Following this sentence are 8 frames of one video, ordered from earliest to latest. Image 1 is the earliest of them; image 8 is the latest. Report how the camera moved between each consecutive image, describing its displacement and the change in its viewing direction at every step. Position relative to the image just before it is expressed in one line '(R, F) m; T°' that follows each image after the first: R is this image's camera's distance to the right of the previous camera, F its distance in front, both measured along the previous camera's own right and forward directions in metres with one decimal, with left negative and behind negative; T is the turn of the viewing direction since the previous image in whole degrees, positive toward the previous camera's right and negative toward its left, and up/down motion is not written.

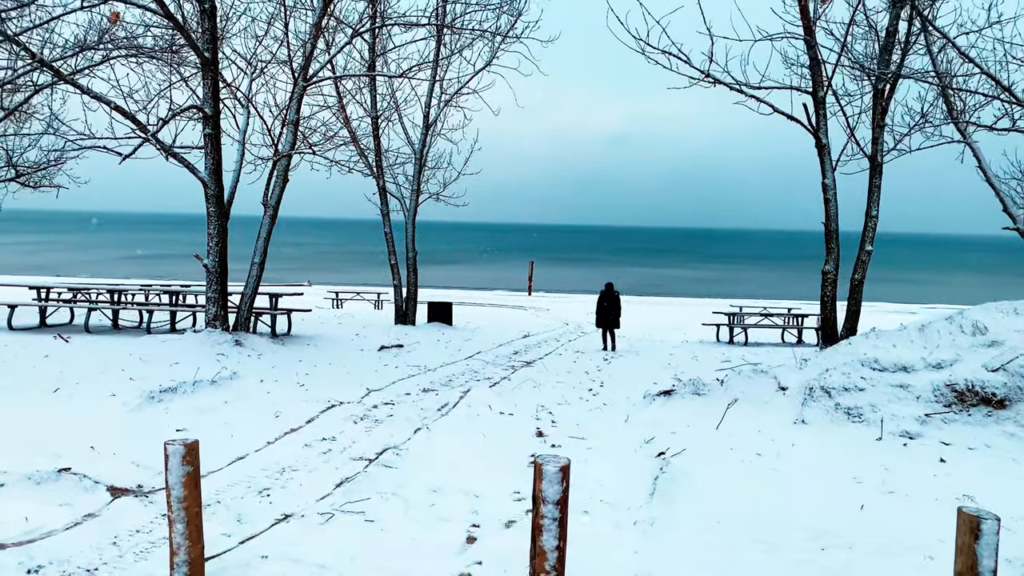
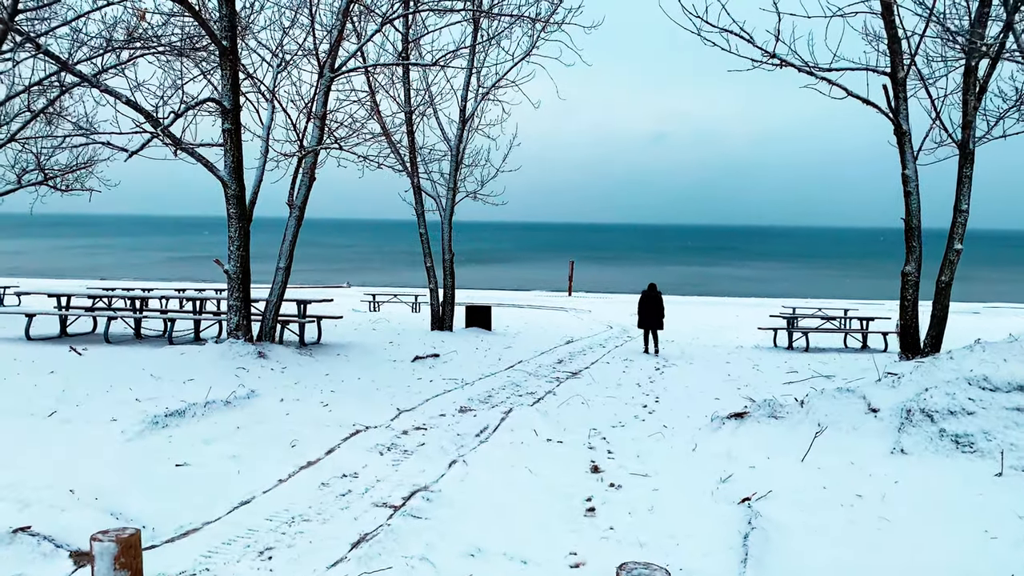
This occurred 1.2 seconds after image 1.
(-0.1, +0.8) m; -3°
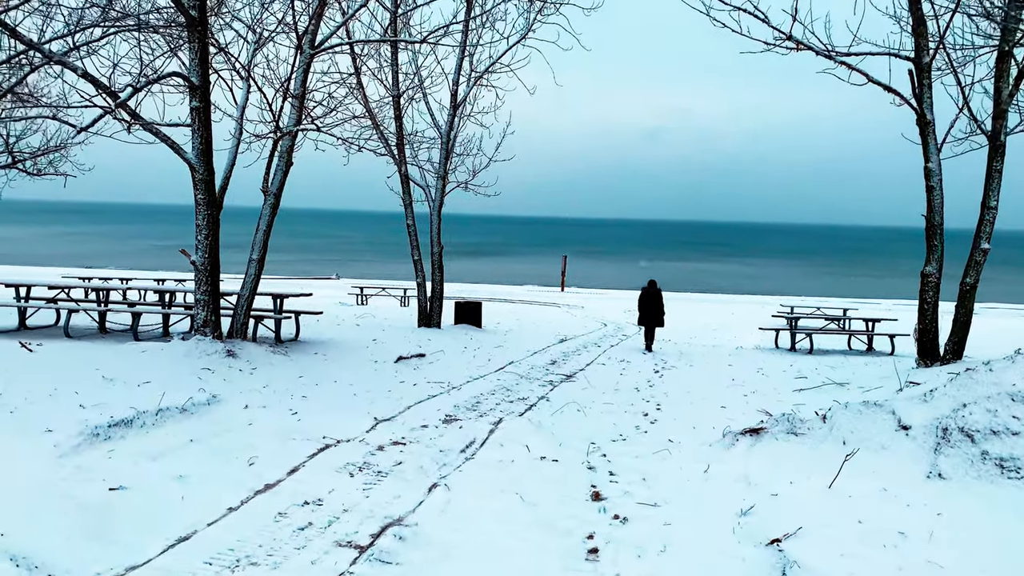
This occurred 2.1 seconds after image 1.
(0.0, +0.6) m; +1°
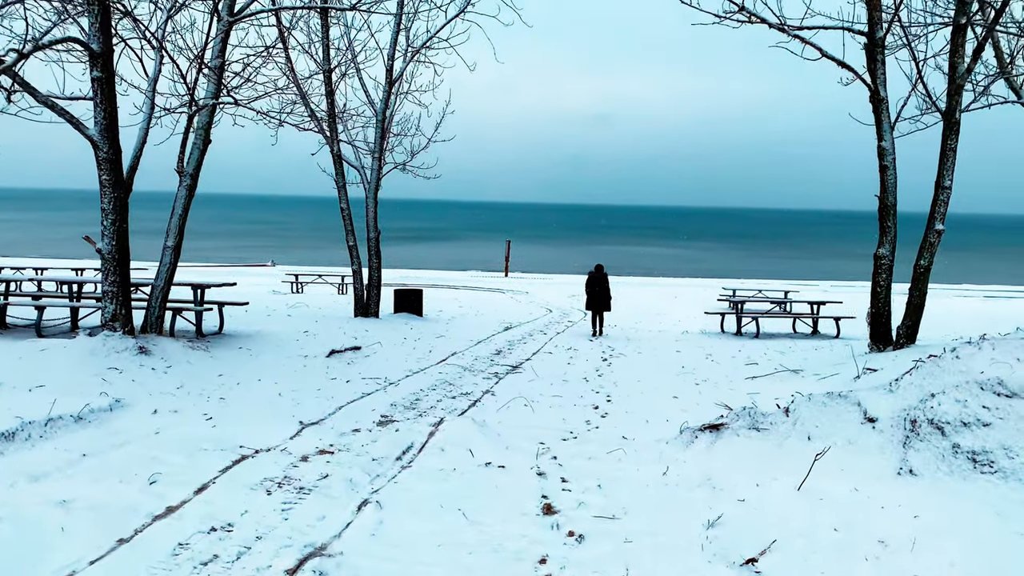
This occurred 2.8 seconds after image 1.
(0.0, +0.5) m; +4°
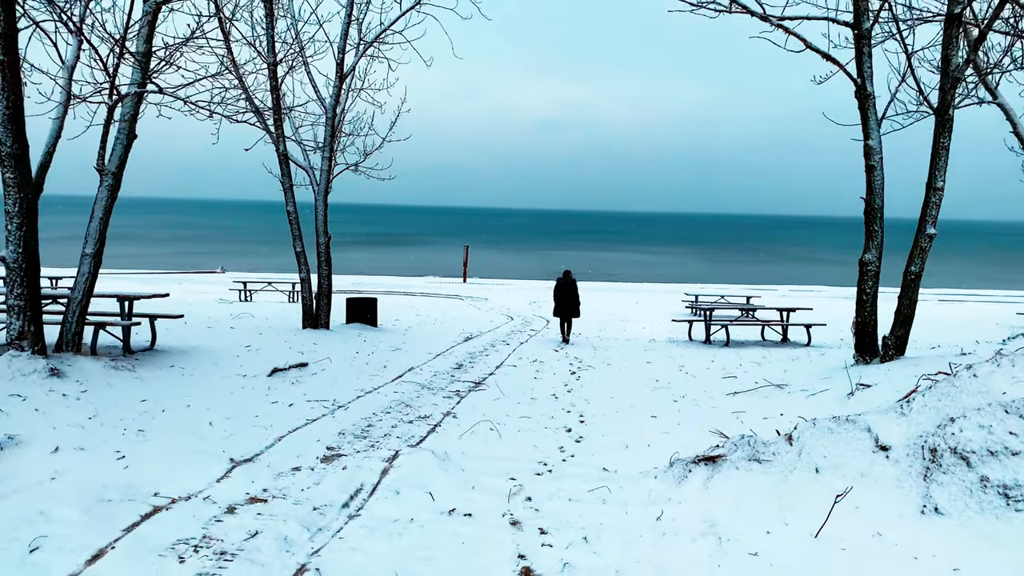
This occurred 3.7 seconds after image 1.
(0.0, +0.7) m; +3°
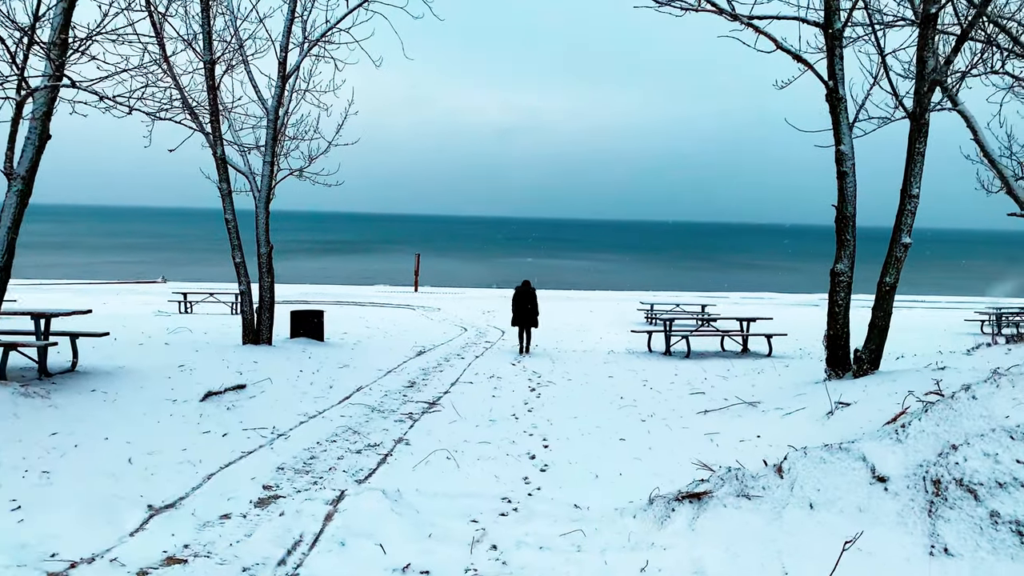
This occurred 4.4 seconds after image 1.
(0.0, +0.5) m; +4°
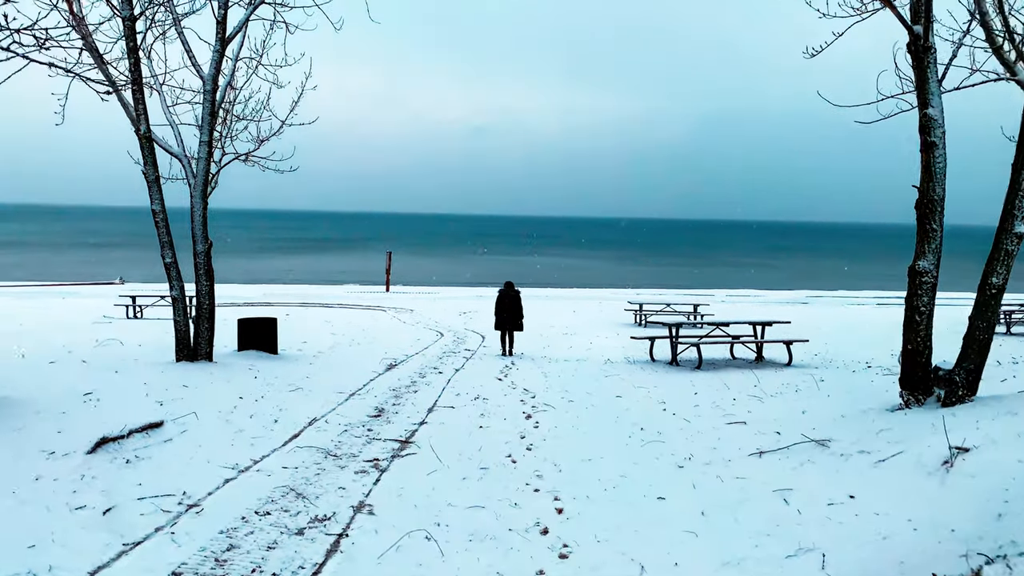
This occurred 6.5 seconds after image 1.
(-0.2, +1.6) m; +2°
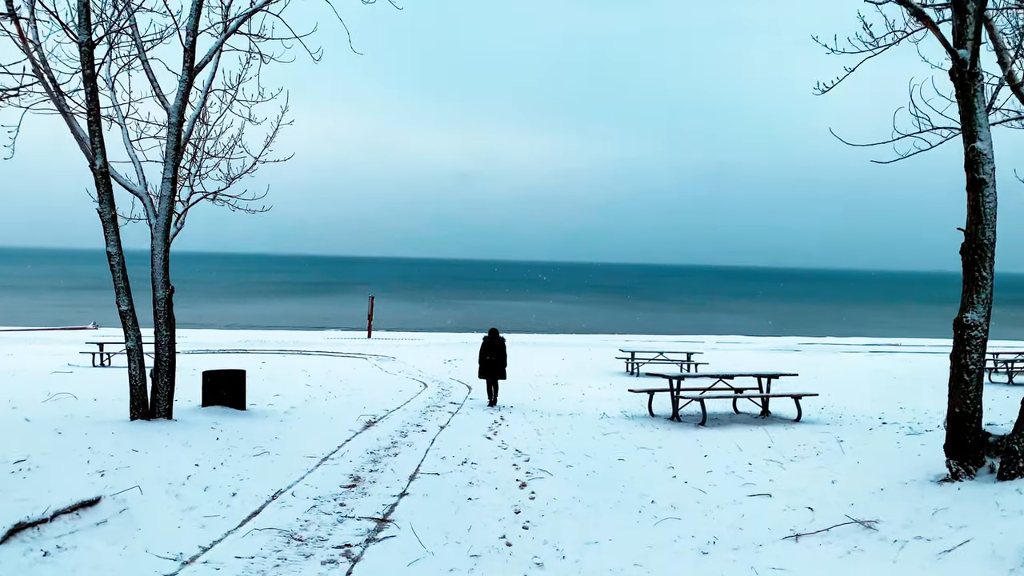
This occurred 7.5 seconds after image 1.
(-0.1, +0.7) m; +1°
